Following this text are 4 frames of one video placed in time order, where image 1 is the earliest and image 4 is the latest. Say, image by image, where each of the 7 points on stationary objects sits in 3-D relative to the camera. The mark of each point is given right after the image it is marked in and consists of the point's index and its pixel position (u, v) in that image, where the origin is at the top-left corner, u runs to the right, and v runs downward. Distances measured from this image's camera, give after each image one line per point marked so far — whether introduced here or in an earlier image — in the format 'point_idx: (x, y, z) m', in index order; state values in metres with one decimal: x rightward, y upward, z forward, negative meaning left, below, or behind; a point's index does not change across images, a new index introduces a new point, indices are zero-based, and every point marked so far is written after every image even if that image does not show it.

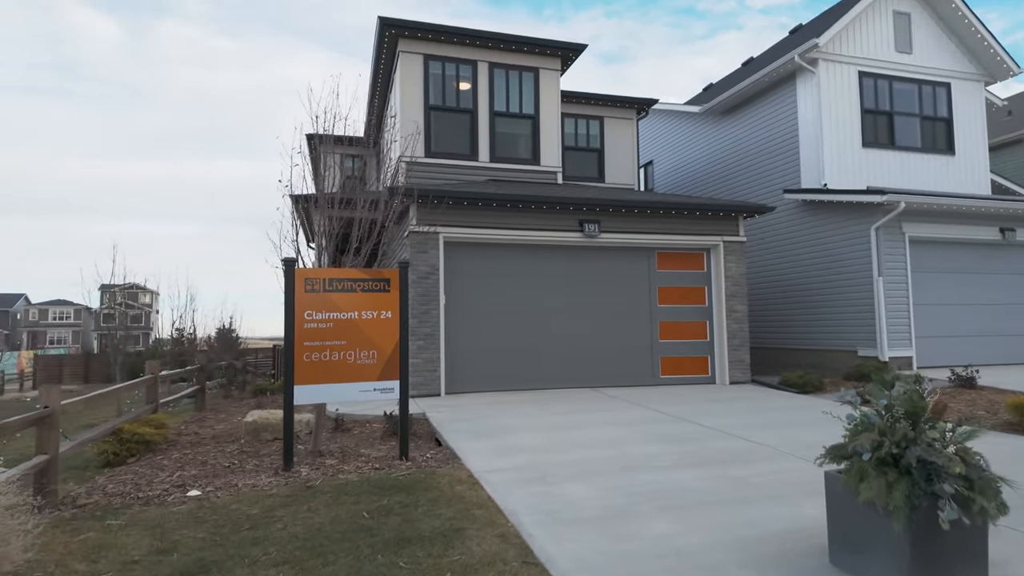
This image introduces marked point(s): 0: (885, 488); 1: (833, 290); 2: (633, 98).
0: (+2.0, -1.1, +3.7) m
1: (+6.2, 0.0, +13.1) m
2: (+2.7, +4.3, +15.1) m
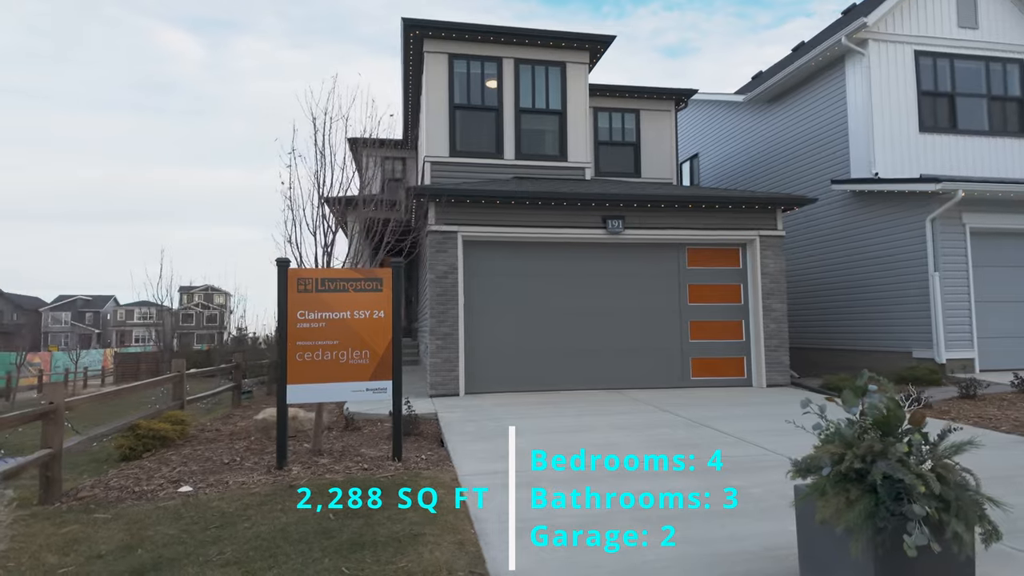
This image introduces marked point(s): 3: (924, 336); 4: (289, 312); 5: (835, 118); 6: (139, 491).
0: (+1.6, -1.1, +3.3) m
1: (+6.7, 0.0, +12.2) m
2: (+3.4, +4.3, +14.6) m
3: (+7.0, -0.8, +11.4) m
4: (-2.2, -0.2, +6.6) m
5: (+6.5, +3.4, +13.5) m
6: (-3.4, -1.8, +6.1) m
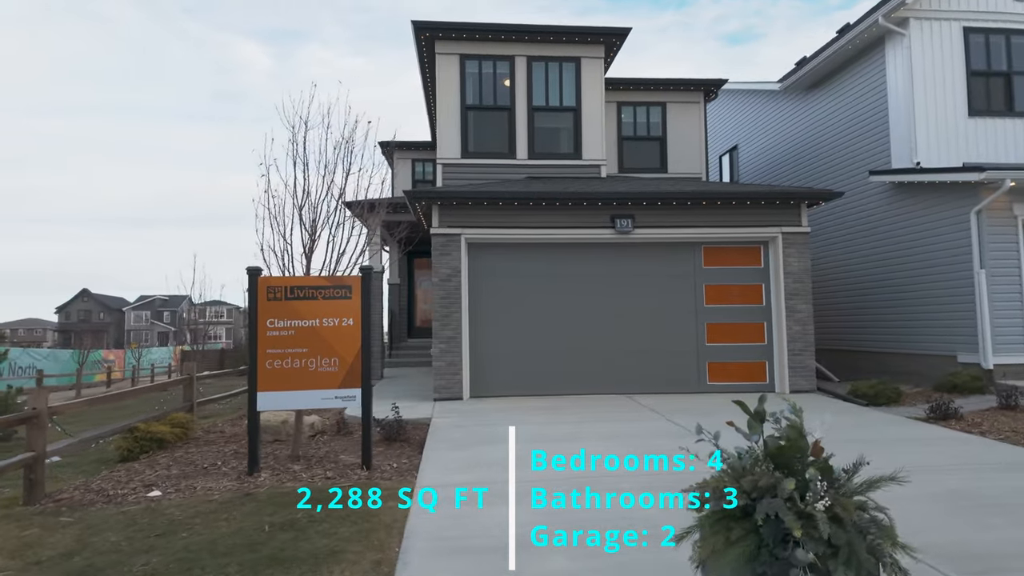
0: (+0.9, -1.2, +3.0) m
1: (+7.0, +0.1, +11.3) m
2: (+3.9, +4.3, +14.0) m
3: (+7.1, -0.8, +10.5) m
4: (-2.5, -0.3, +6.7) m
5: (+6.8, +3.4, +12.6) m
6: (-3.7, -1.9, +6.3) m
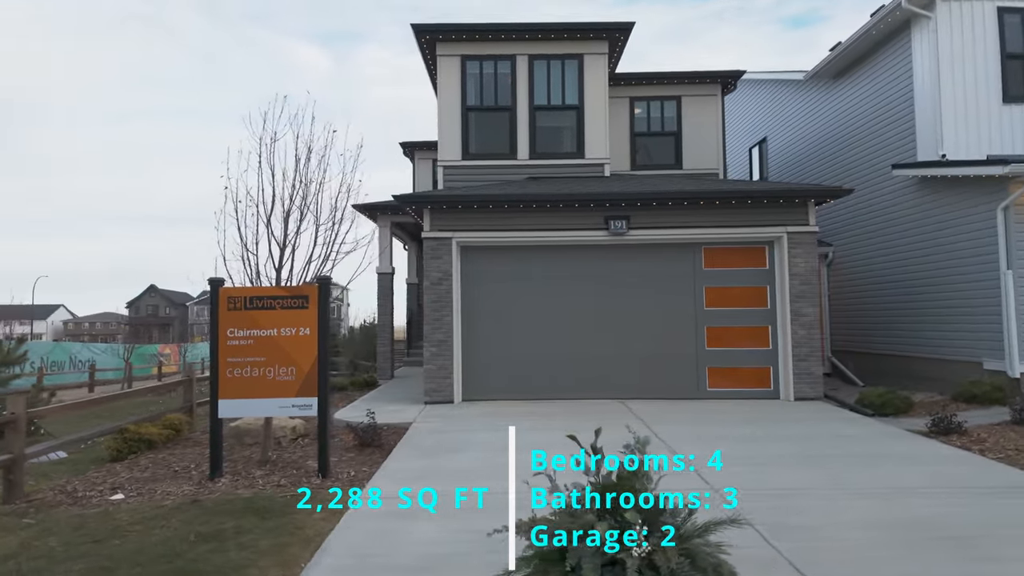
0: (+0.1, -1.3, +2.9) m
1: (+6.9, 0.0, +10.6) m
2: (+4.1, +4.3, +13.5) m
3: (+7.0, -0.8, +9.8) m
4: (-3.0, -0.4, +6.9) m
5: (+6.8, +3.4, +11.8) m
6: (-4.2, -2.0, +6.6) m
